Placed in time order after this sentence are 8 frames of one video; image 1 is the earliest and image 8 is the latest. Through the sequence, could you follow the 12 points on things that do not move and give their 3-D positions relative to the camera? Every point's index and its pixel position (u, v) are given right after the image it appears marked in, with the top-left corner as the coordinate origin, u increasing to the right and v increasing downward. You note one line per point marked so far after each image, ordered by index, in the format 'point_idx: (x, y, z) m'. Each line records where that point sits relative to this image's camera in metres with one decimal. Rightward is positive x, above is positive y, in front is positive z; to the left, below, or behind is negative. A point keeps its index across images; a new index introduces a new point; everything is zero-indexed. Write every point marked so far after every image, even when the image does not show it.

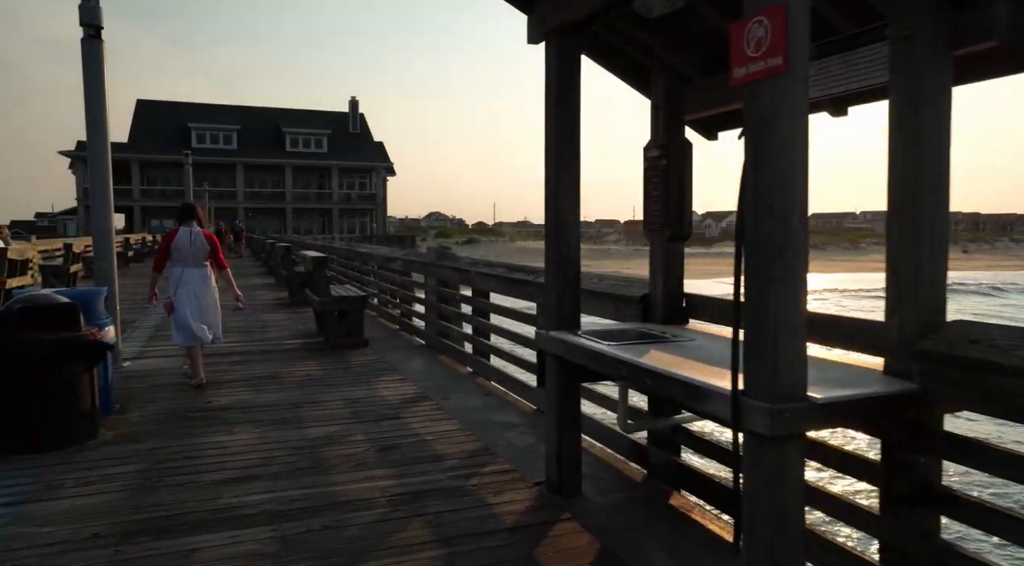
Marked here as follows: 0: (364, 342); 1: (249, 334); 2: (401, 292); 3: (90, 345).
0: (-1.6, -0.6, +7.5) m
1: (-3.1, -0.6, +8.3) m
2: (-1.4, -0.1, +8.9) m
3: (-2.5, -0.4, +4.1) m
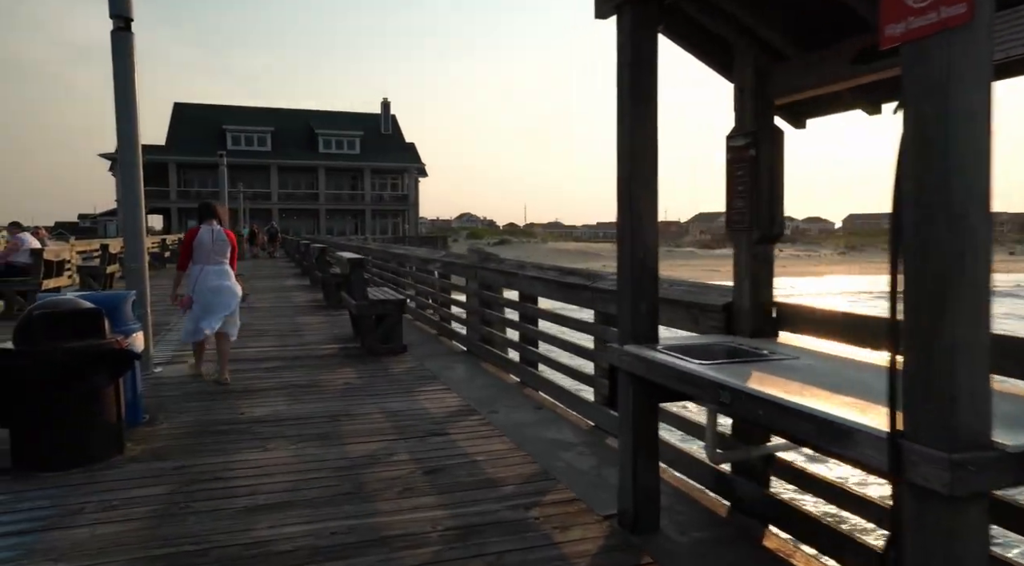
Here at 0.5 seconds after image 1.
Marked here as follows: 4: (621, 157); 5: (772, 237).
0: (-1.1, -0.7, +7.2) m
1: (-2.6, -0.6, +8.0) m
2: (-0.9, -0.2, +8.5) m
3: (-2.1, -0.4, +3.8) m
4: (+0.5, +0.5, +2.9) m
5: (+1.1, +0.2, +3.0) m
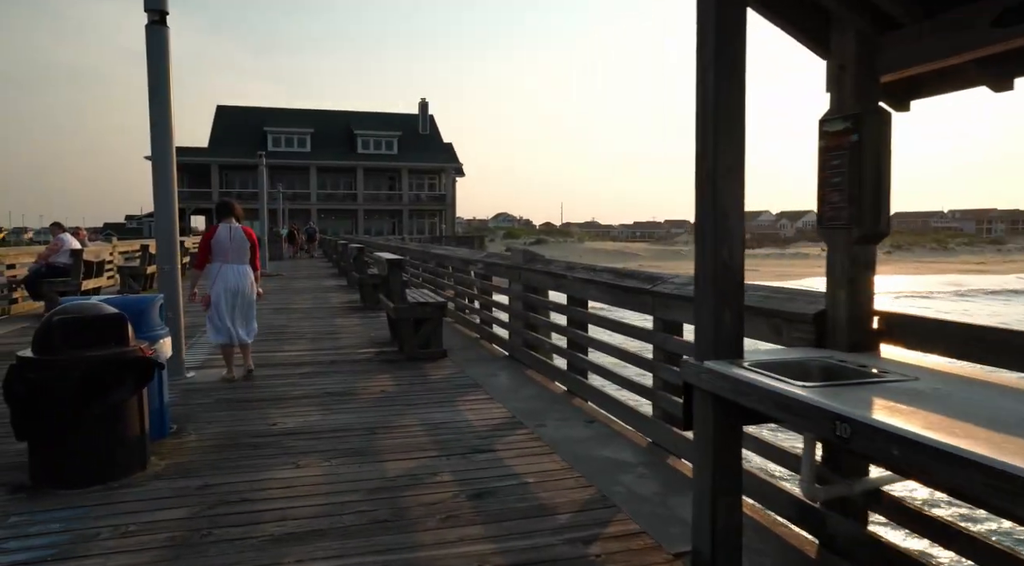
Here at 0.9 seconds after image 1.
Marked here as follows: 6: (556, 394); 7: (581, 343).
0: (-0.7, -0.7, +6.8) m
1: (-2.1, -0.7, +7.8) m
2: (-0.4, -0.2, +8.2) m
3: (-1.9, -0.4, +3.5) m
4: (+0.7, +0.5, +2.5) m
5: (+1.4, +0.2, +2.6) m
6: (+0.3, -0.9, +5.4) m
7: (+0.5, -0.5, +5.4) m
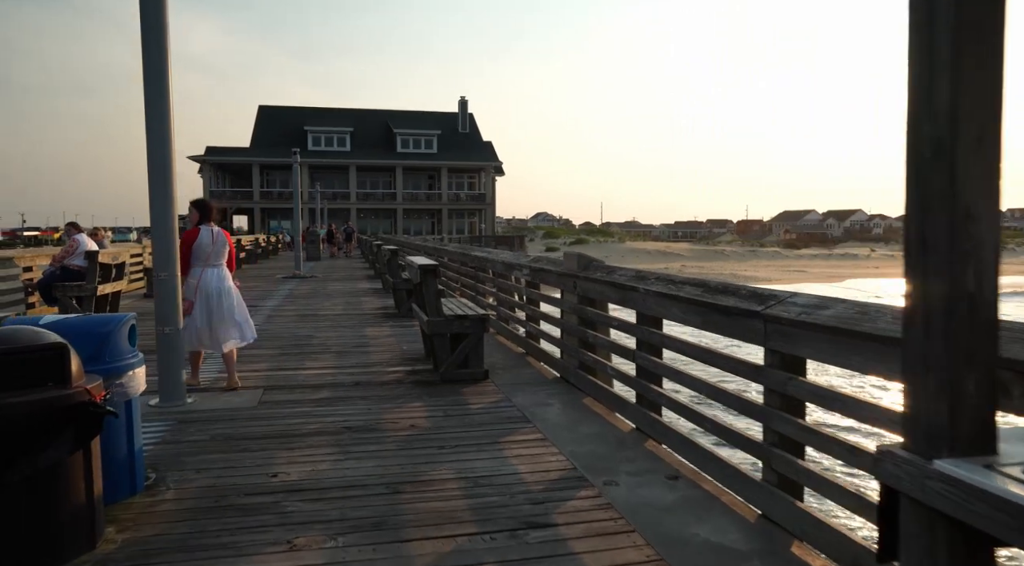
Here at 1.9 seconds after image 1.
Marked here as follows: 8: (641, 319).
0: (-0.2, -0.8, +5.9) m
1: (-1.7, -0.7, +6.9) m
2: (+0.1, -0.2, +7.2) m
3: (-1.6, -0.5, +2.6) m
4: (+0.9, +0.4, +1.5) m
5: (+1.6, +0.1, +1.6) m
6: (+0.7, -0.9, +4.4) m
7: (+0.9, -0.5, +4.4) m
8: (+0.8, -0.2, +4.5) m
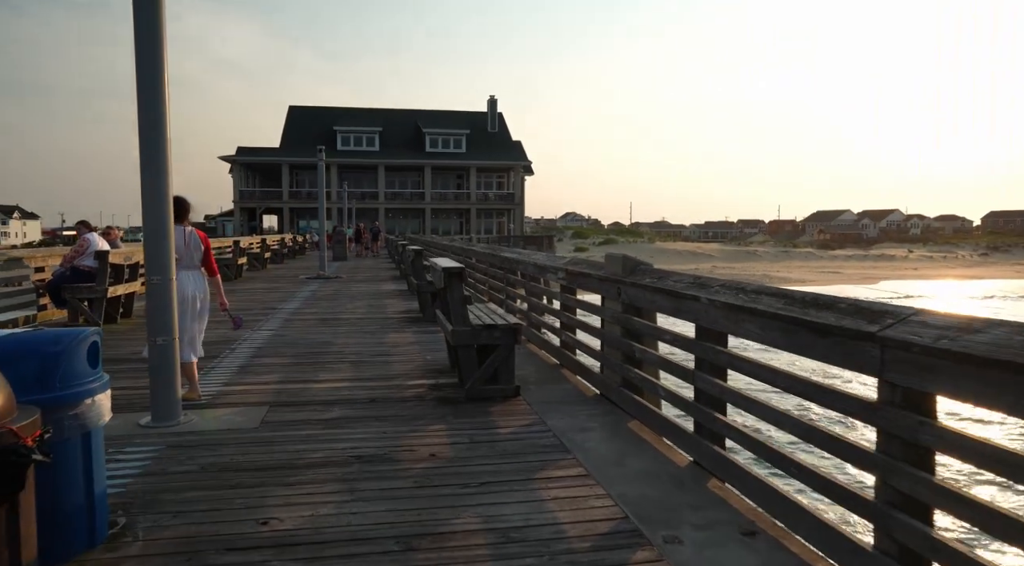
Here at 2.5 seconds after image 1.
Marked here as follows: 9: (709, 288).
0: (0.0, -0.8, +5.3) m
1: (-1.4, -0.8, +6.3) m
2: (+0.5, -0.3, +6.6) m
3: (-1.5, -0.5, +2.0) m
4: (+1.0, +0.4, +0.8) m
5: (+1.6, 0.0, +0.9) m
6: (+0.9, -1.0, +3.7) m
7: (+1.1, -0.6, +3.7) m
8: (+1.0, -0.3, +3.8) m
9: (+1.1, 0.0, +3.8) m
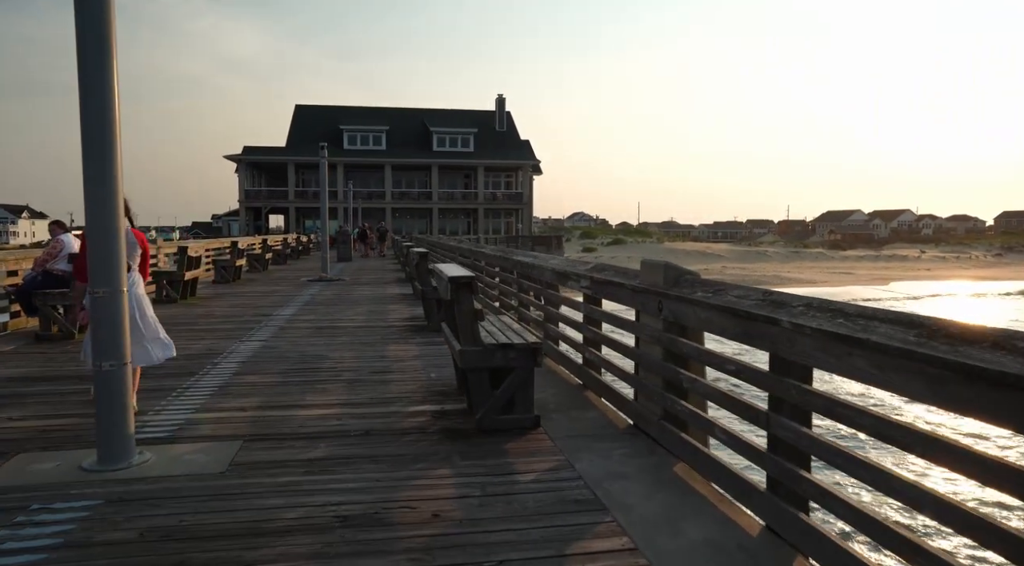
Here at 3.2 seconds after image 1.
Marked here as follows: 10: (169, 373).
0: (+0.1, -0.9, +4.5) m
1: (-1.2, -0.8, +5.5) m
2: (+0.6, -0.4, +5.8) m
3: (-1.4, -0.6, +1.3) m
4: (+1.0, +0.3, 0.0) m
5: (+1.7, 0.0, 0.0) m
6: (+1.0, -1.1, +2.9) m
7: (+1.2, -0.7, +2.9) m
8: (+1.1, -0.4, +3.0) m
9: (+1.2, -0.1, +2.9) m
10: (-3.0, -0.8, +6.2) m
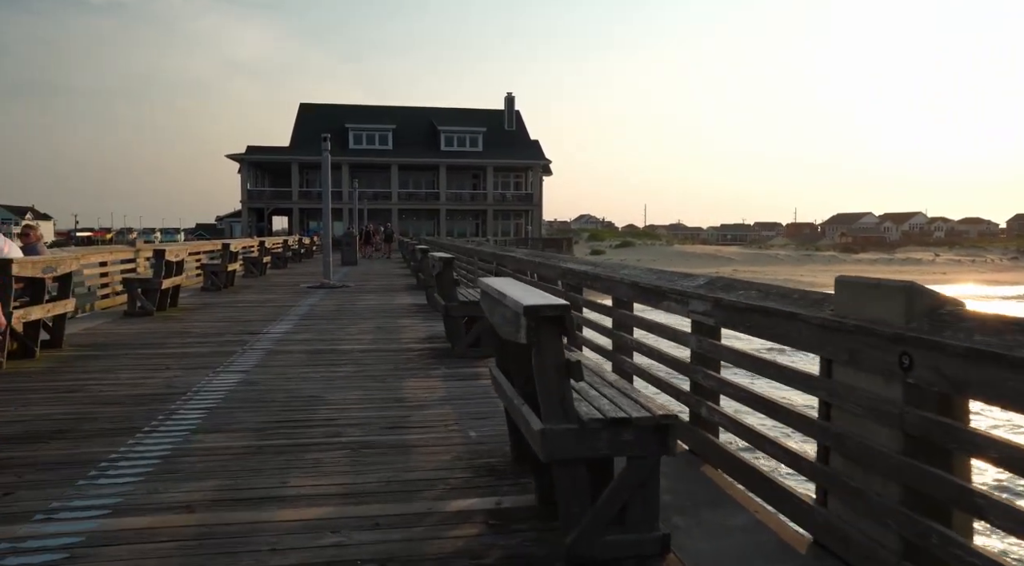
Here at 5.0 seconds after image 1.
0: (+0.6, -1.0, +2.7) m
1: (-0.8, -1.0, +3.7) m
2: (+1.0, -0.5, +4.0) m
3: (-1.0, -0.7, -0.5) m
4: (+1.4, +0.2, -1.8) m
5: (+2.1, -0.2, -1.8) m
6: (+1.4, -1.2, +1.1) m
7: (+1.6, -0.8, +1.1) m
8: (+1.6, -0.5, +1.2) m
9: (+1.6, -0.2, +1.1) m
10: (-2.6, -0.9, +4.4) m
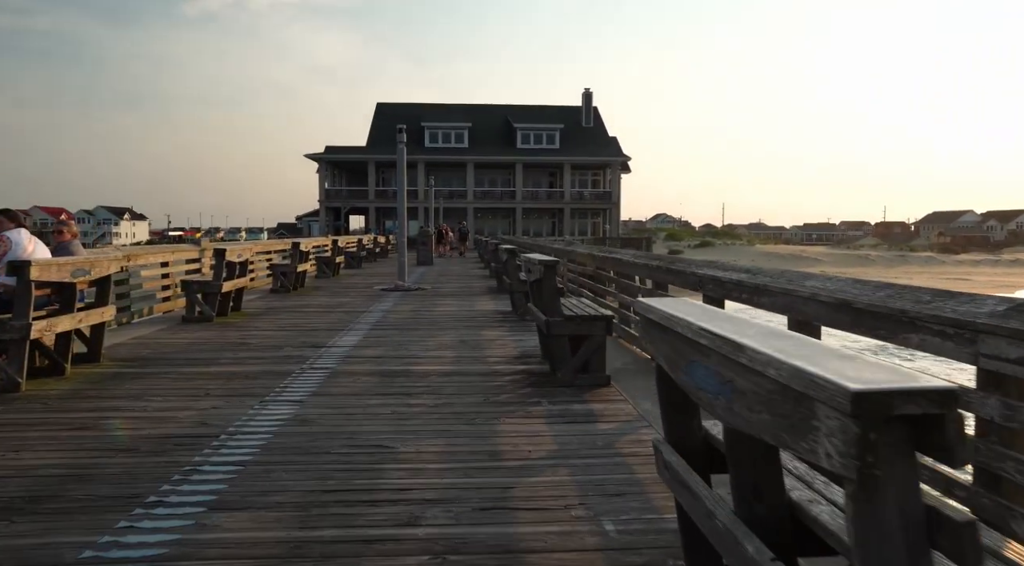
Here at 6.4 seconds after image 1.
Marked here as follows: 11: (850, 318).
0: (+1.0, -1.1, +1.1) m
1: (-0.2, -1.0, +2.3) m
2: (+1.6, -0.6, +2.4) m
3: (-0.8, -0.8, -1.9) m
4: (+1.5, +0.1, -3.4) m
5: (+2.1, -0.2, -3.4) m
6: (+1.7, -1.3, -0.5) m
7: (+1.9, -0.9, -0.6) m
8: (+1.9, -0.6, -0.4) m
9: (+1.9, -0.3, -0.5) m
10: (-1.9, -1.0, +3.2) m
11: (+1.5, -0.1, +3.3) m
